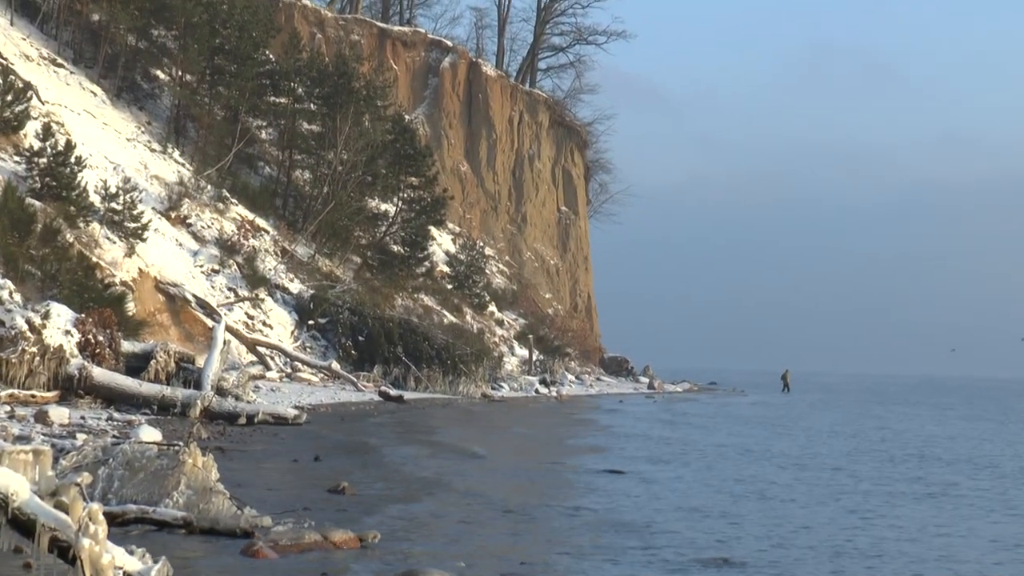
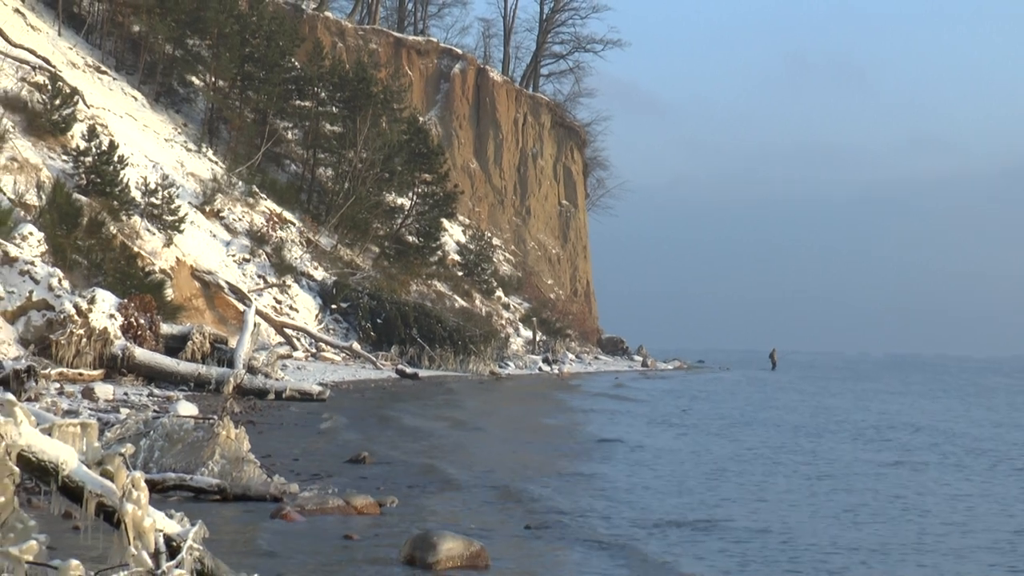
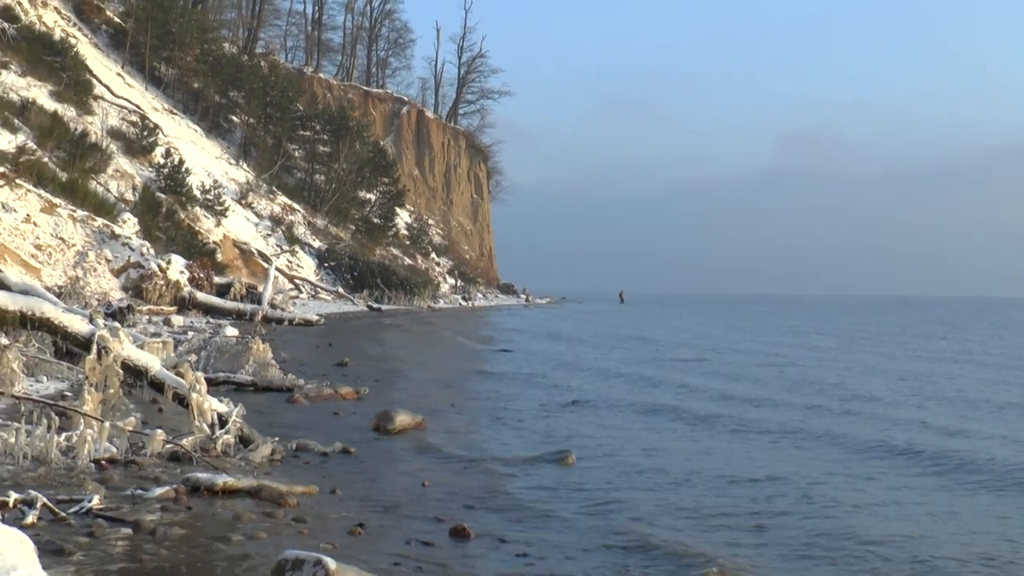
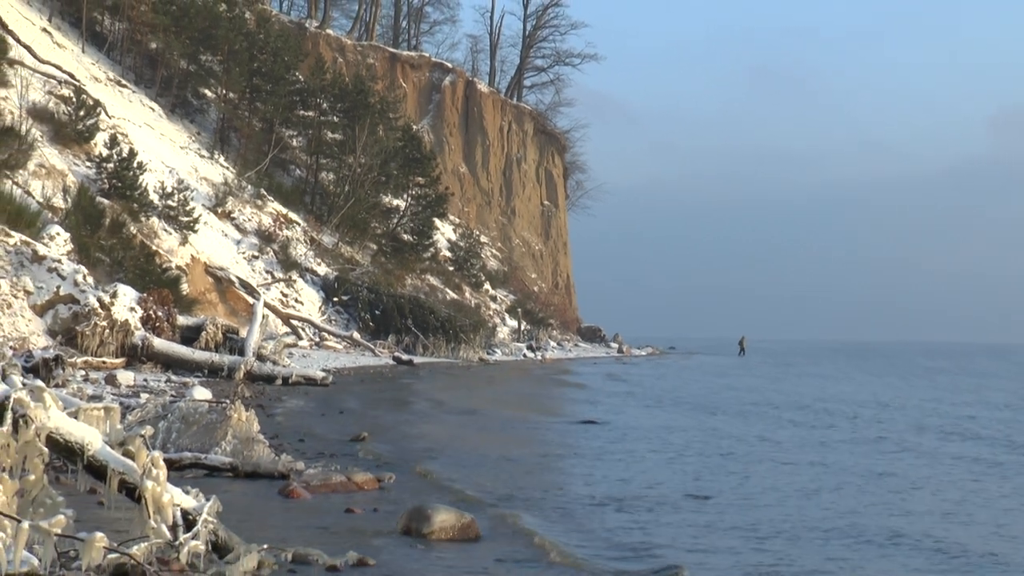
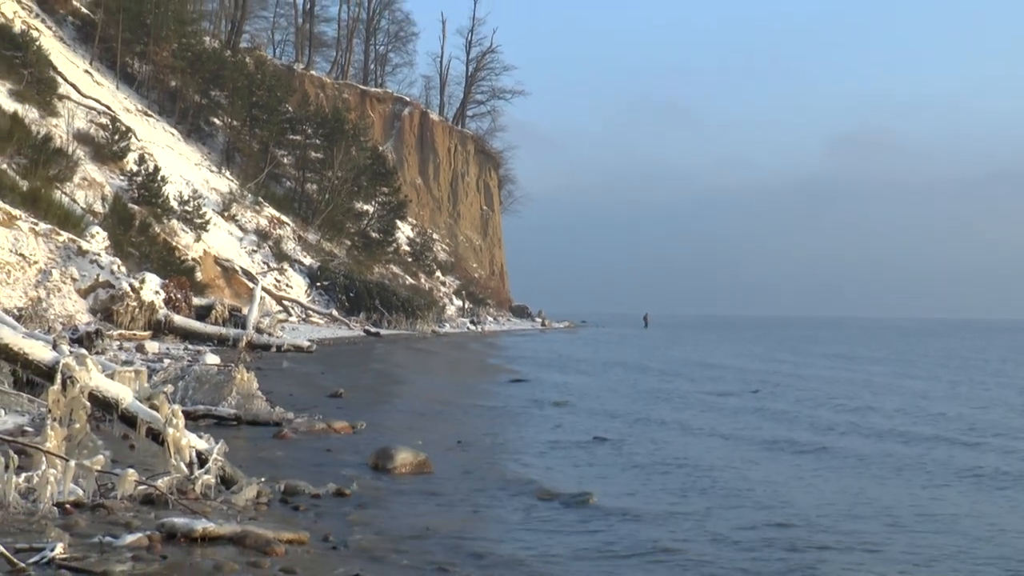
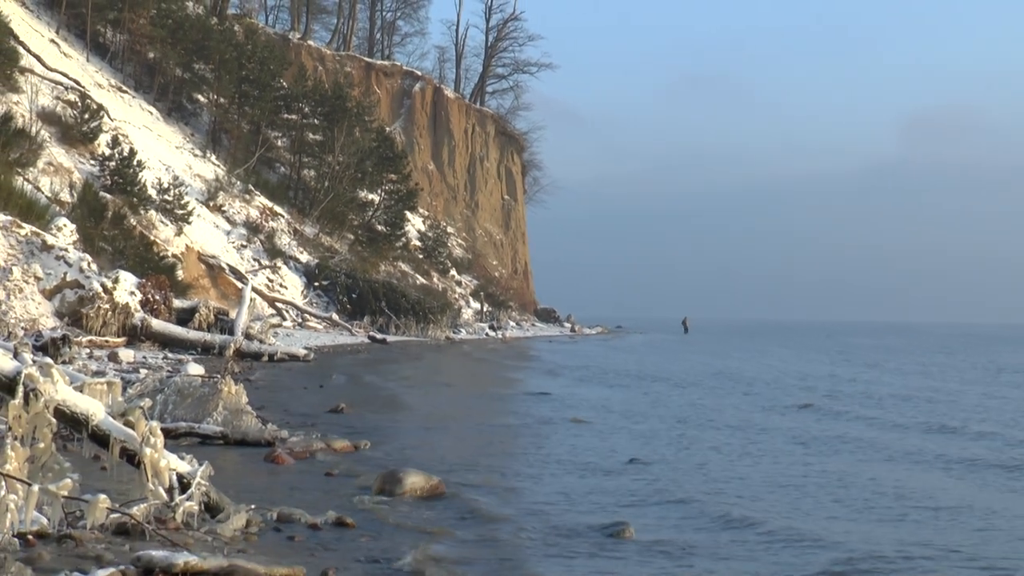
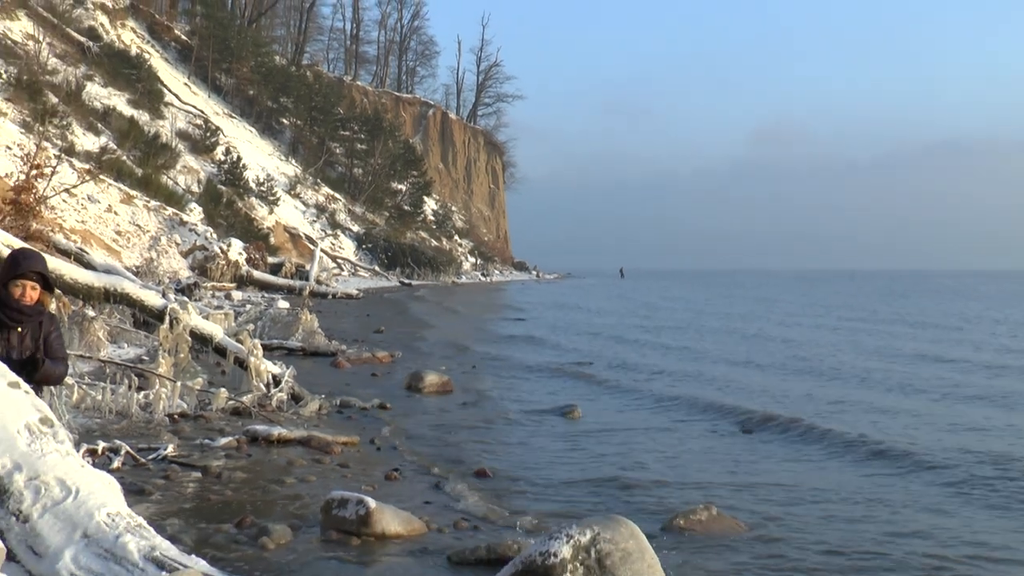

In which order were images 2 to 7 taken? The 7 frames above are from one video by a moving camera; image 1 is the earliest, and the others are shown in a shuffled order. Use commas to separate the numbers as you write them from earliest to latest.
2, 4, 6, 5, 3, 7
